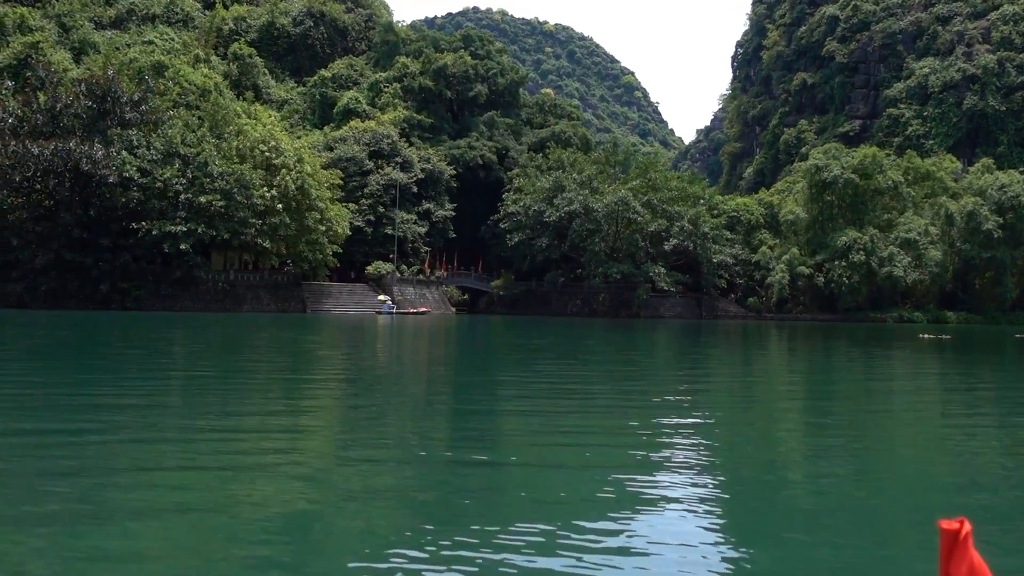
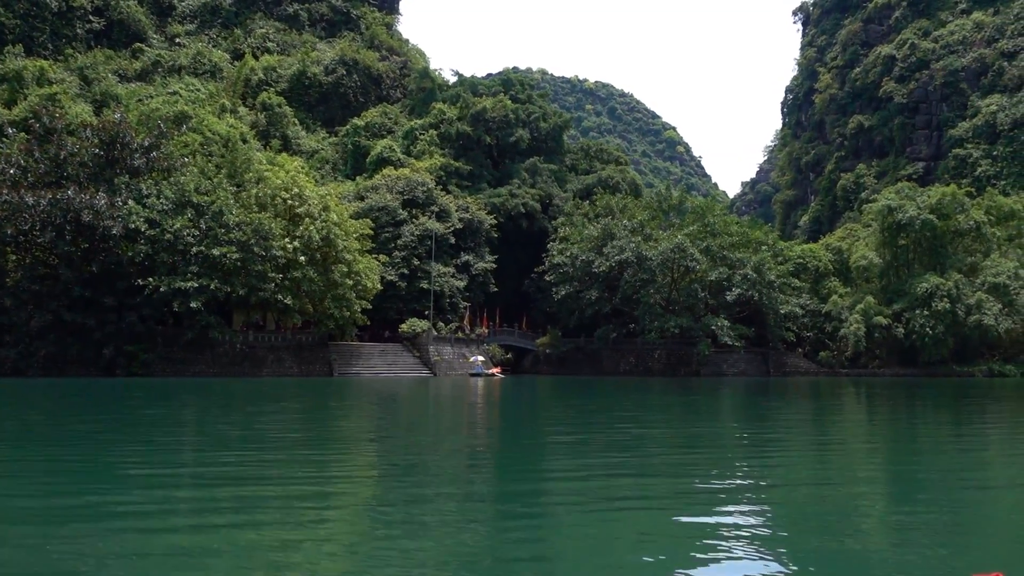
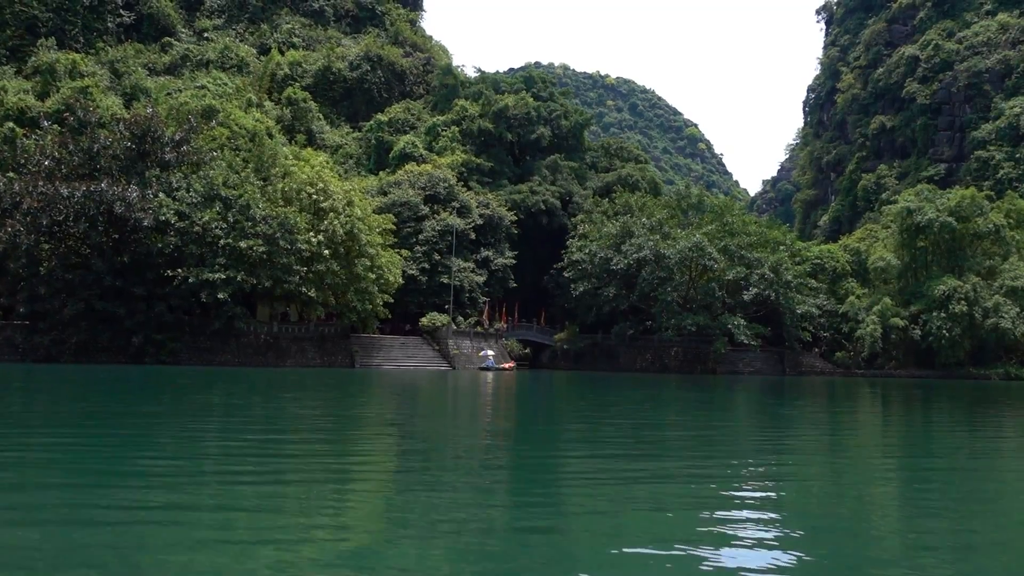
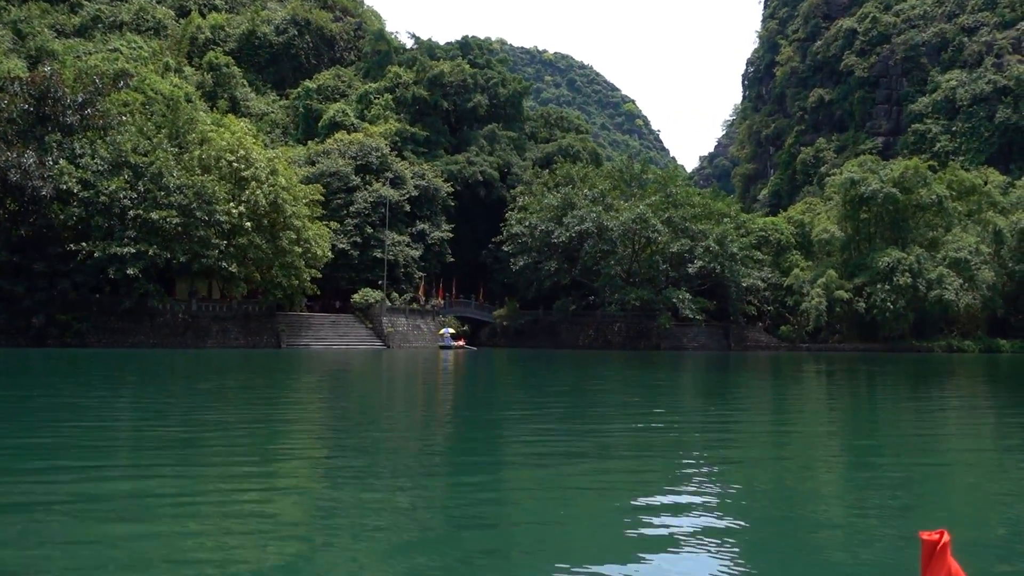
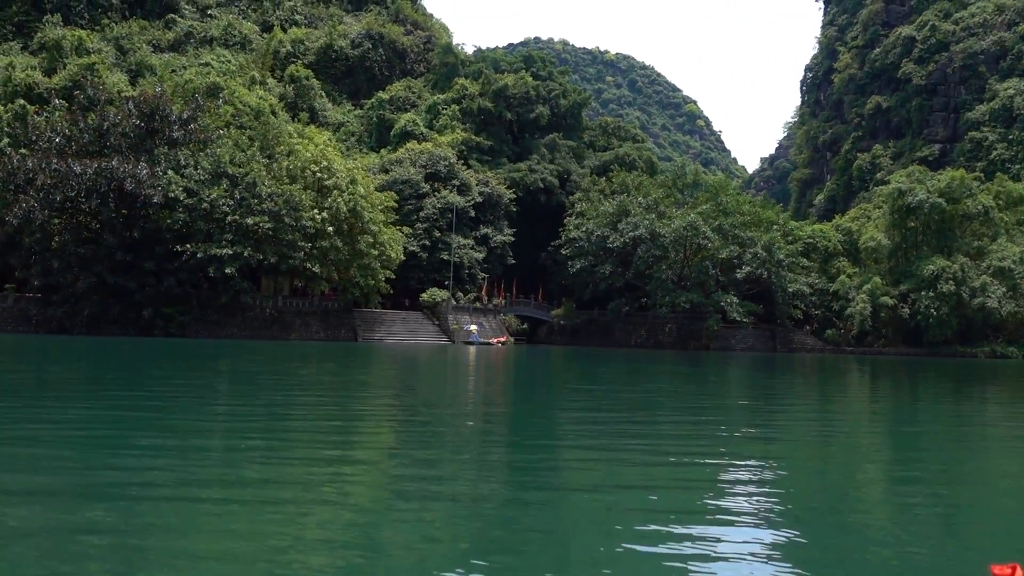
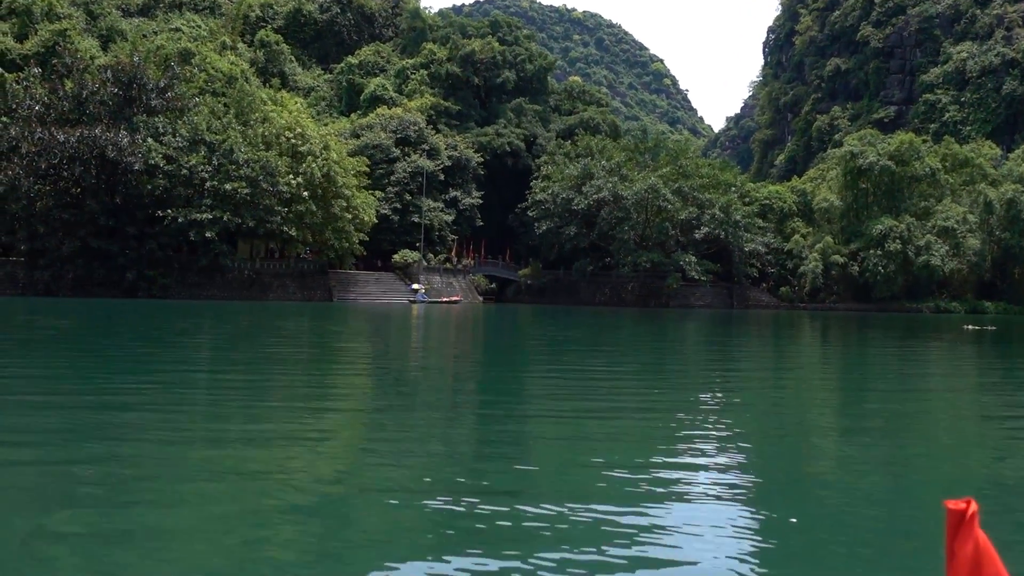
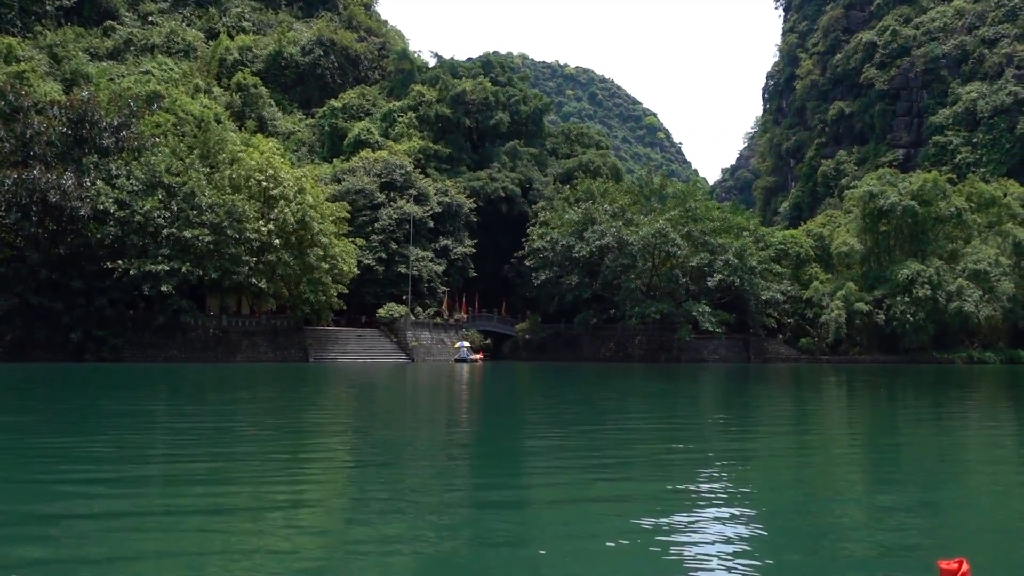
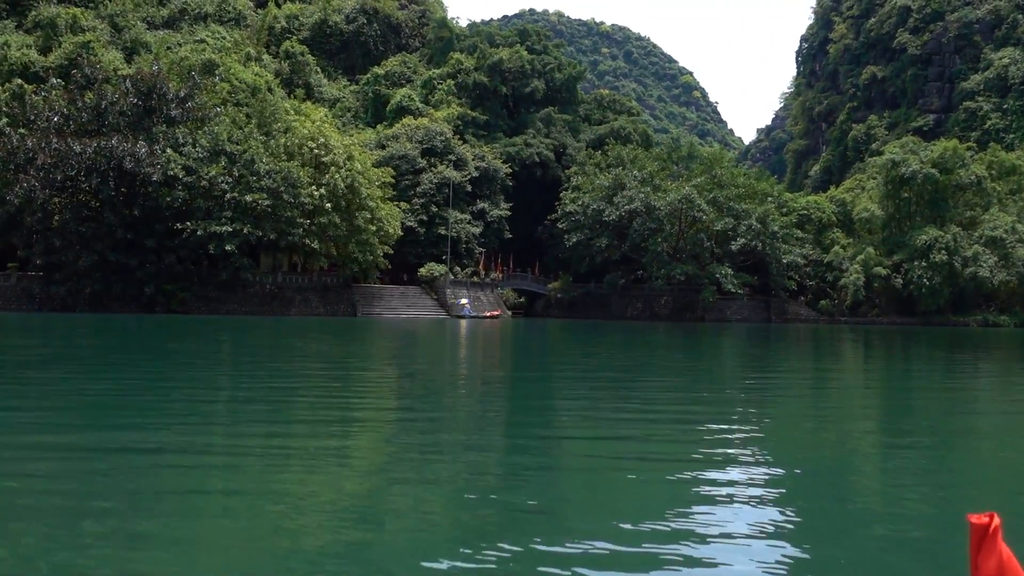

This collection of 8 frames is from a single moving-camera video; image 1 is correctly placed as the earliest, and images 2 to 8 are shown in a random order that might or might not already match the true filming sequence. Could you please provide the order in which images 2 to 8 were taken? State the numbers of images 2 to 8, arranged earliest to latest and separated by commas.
6, 8, 5, 3, 2, 7, 4
